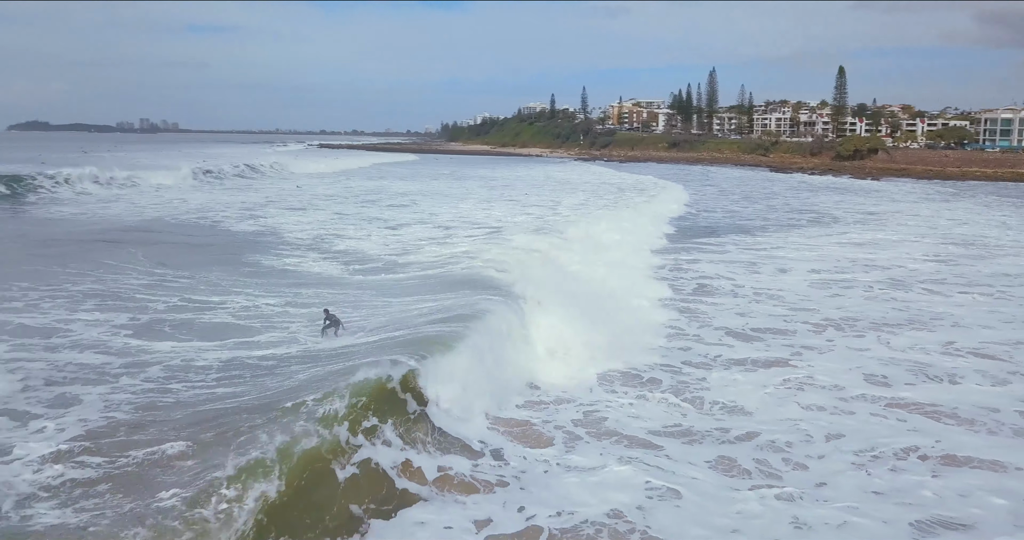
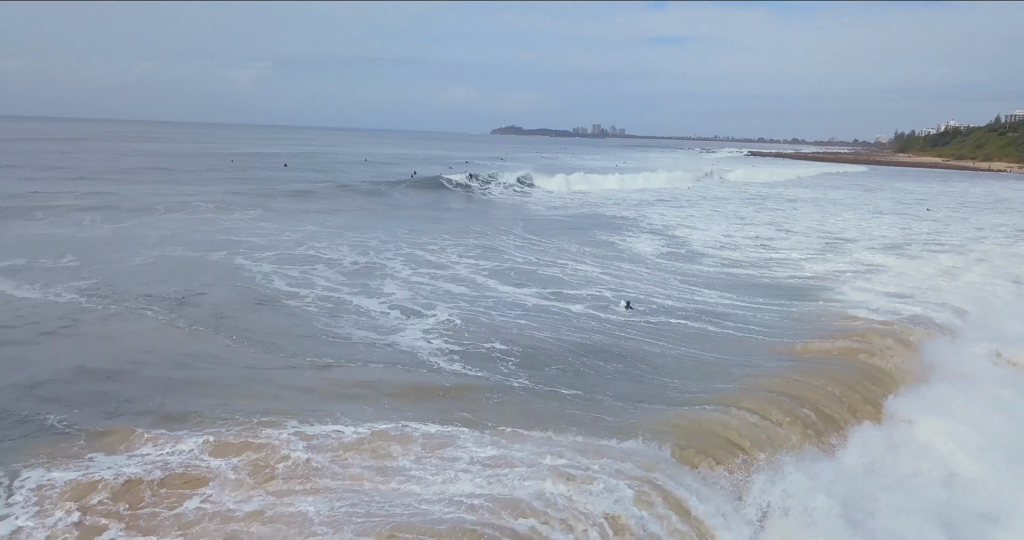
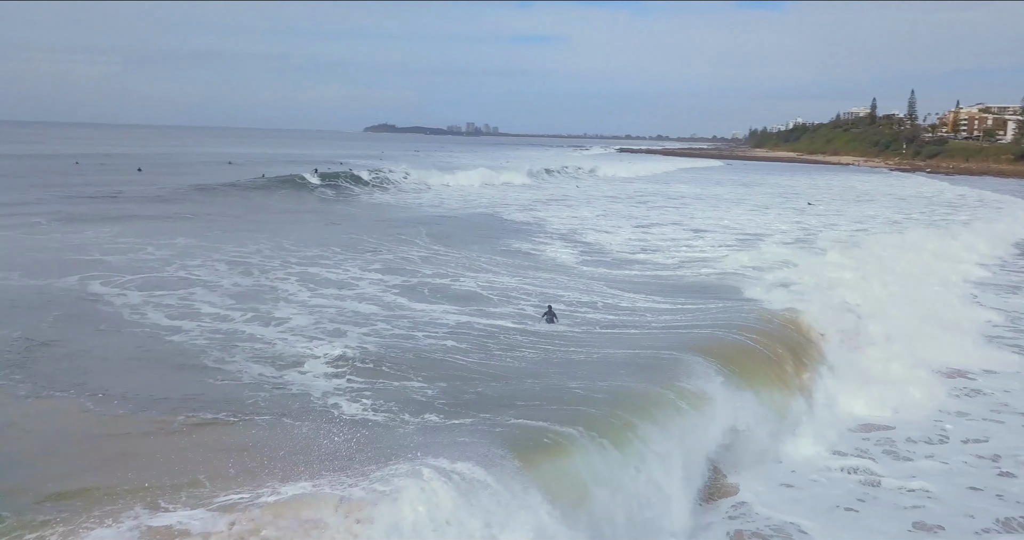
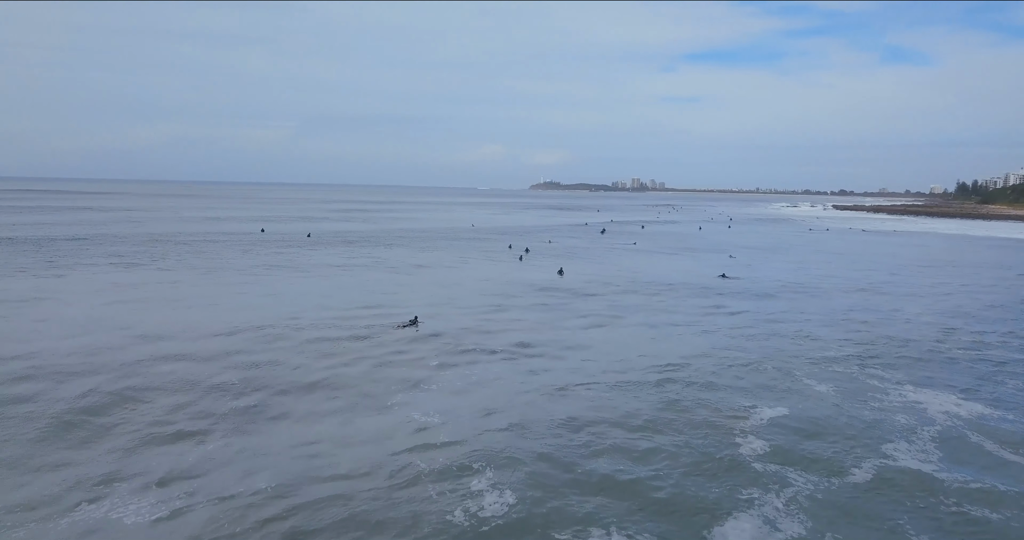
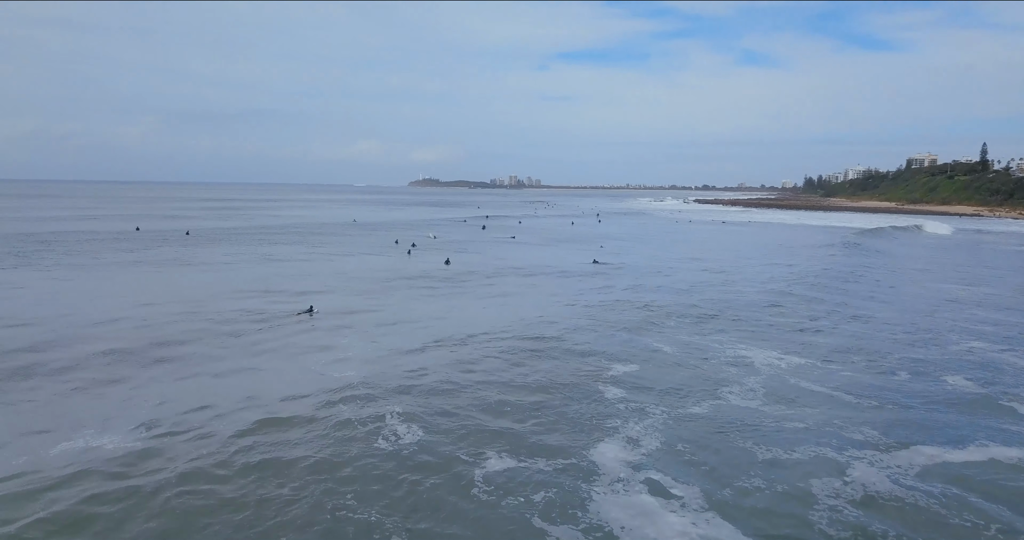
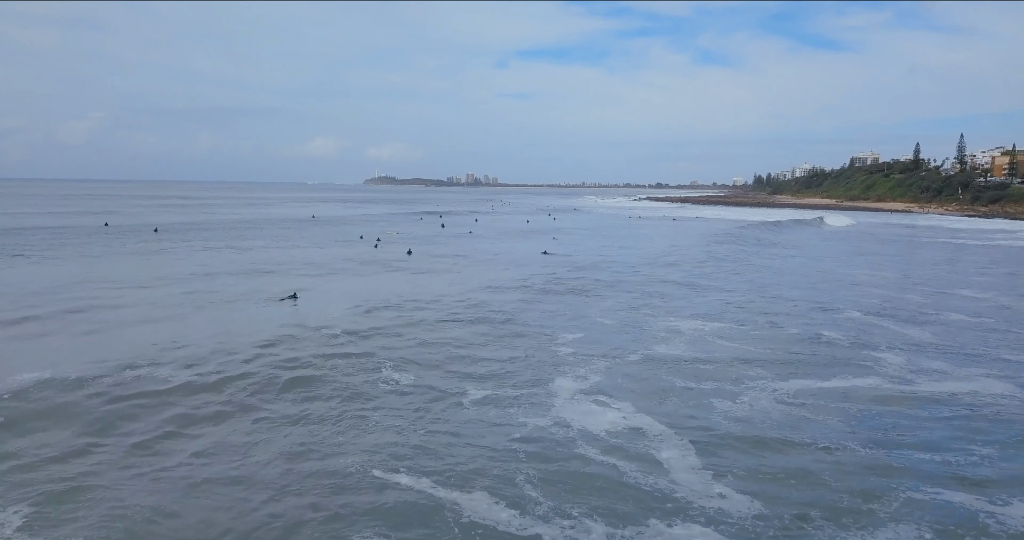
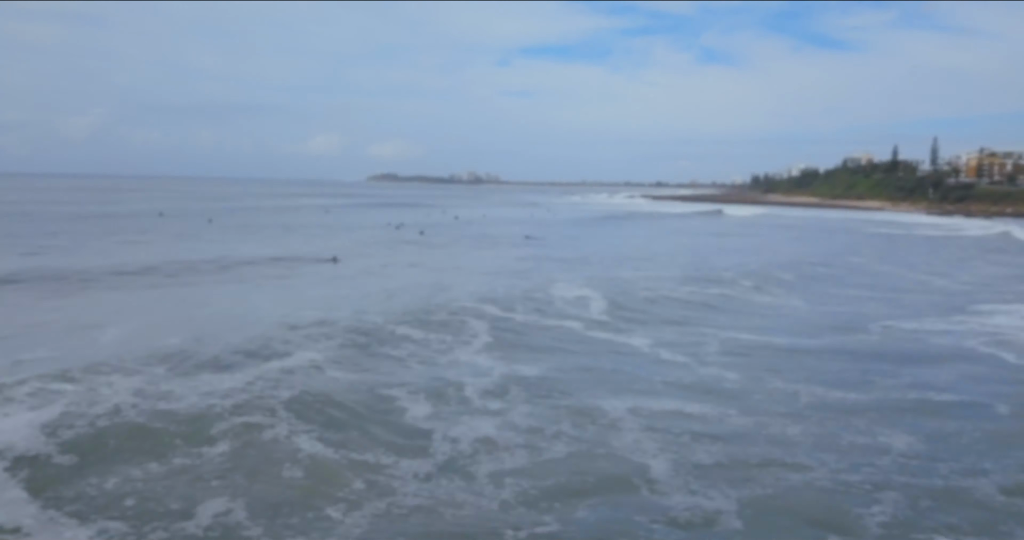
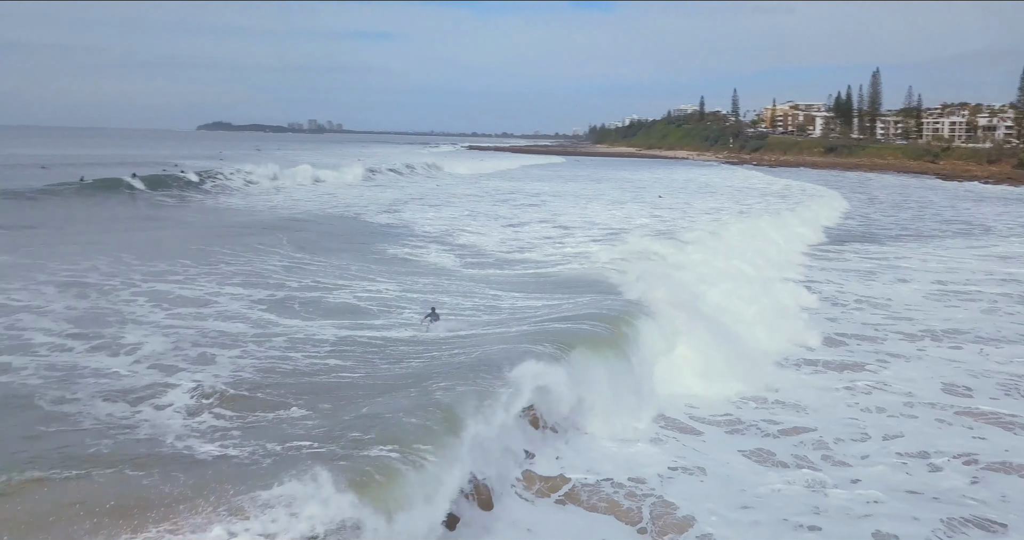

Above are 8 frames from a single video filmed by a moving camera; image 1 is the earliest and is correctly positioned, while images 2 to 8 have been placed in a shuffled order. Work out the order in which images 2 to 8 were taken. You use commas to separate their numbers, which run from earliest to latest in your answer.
8, 3, 2, 7, 6, 5, 4
